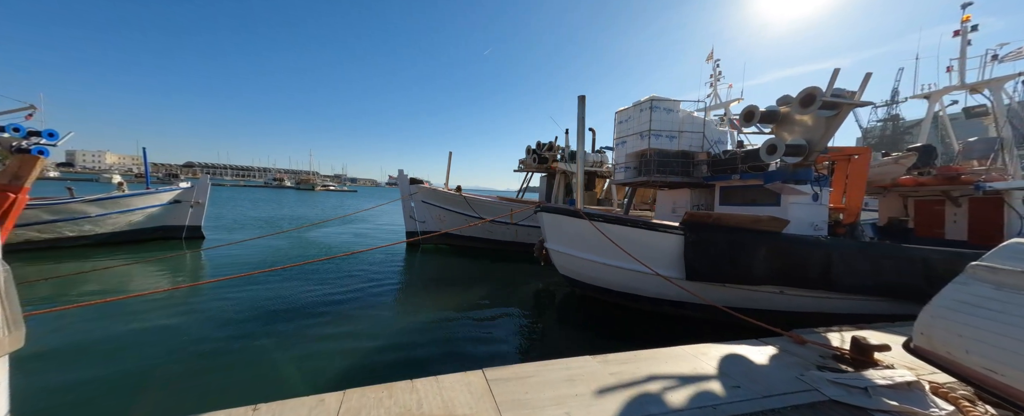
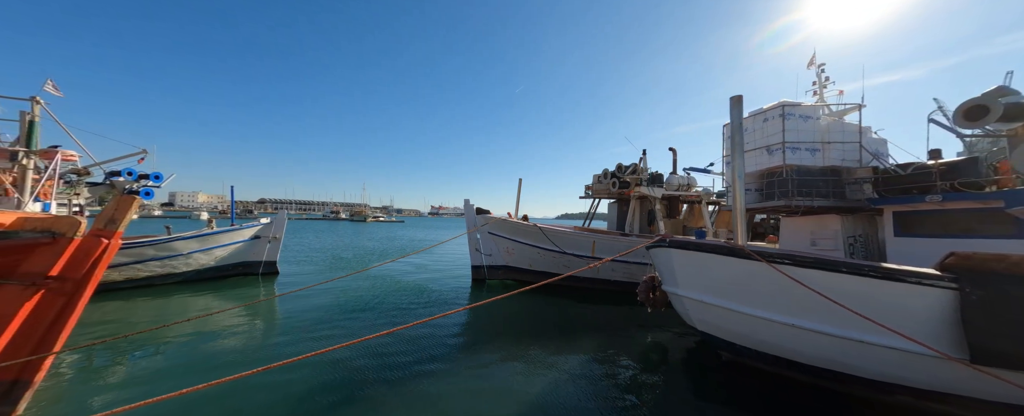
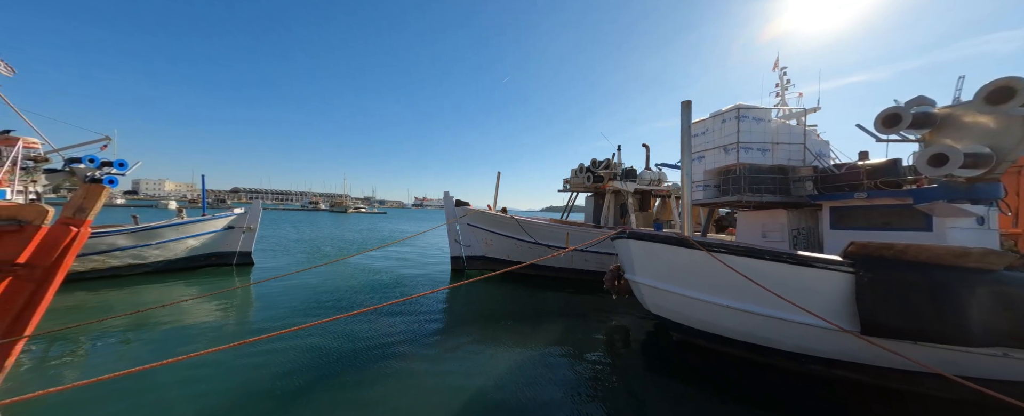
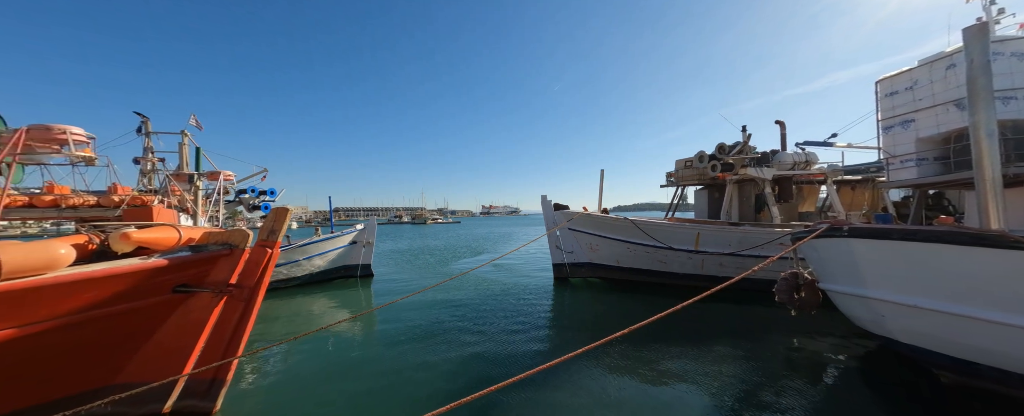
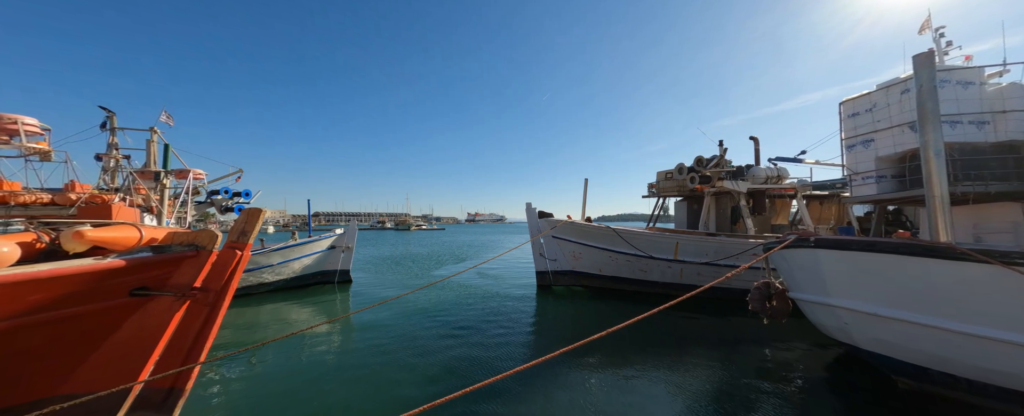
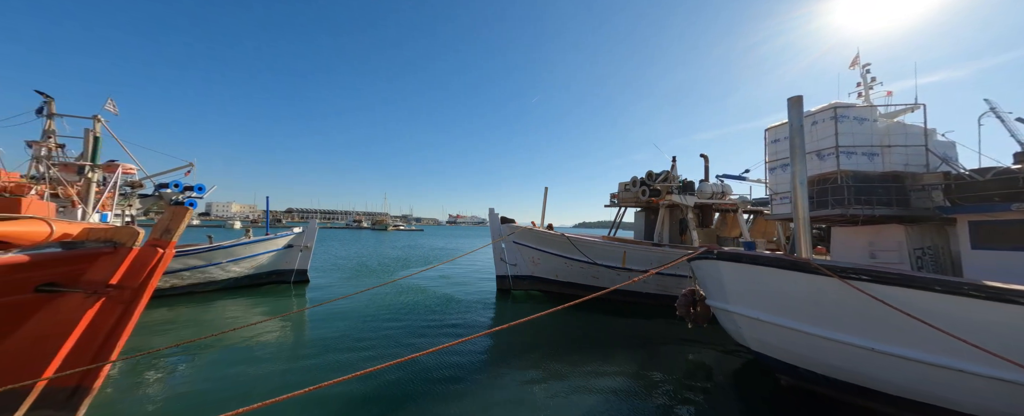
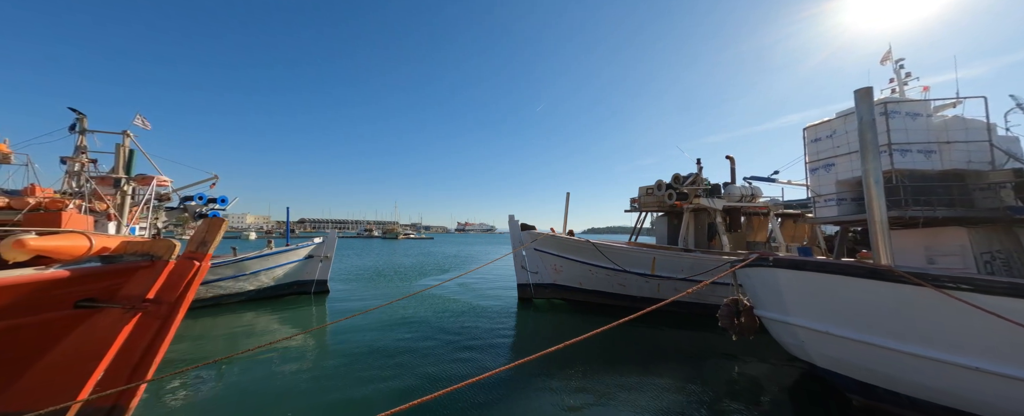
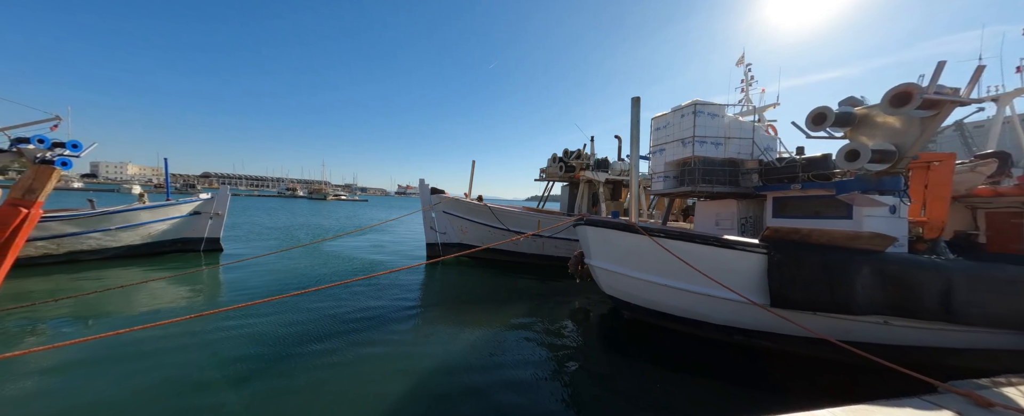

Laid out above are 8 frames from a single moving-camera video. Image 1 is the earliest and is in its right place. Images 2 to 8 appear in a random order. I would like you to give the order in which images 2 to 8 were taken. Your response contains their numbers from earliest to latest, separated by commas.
8, 3, 2, 6, 7, 5, 4
